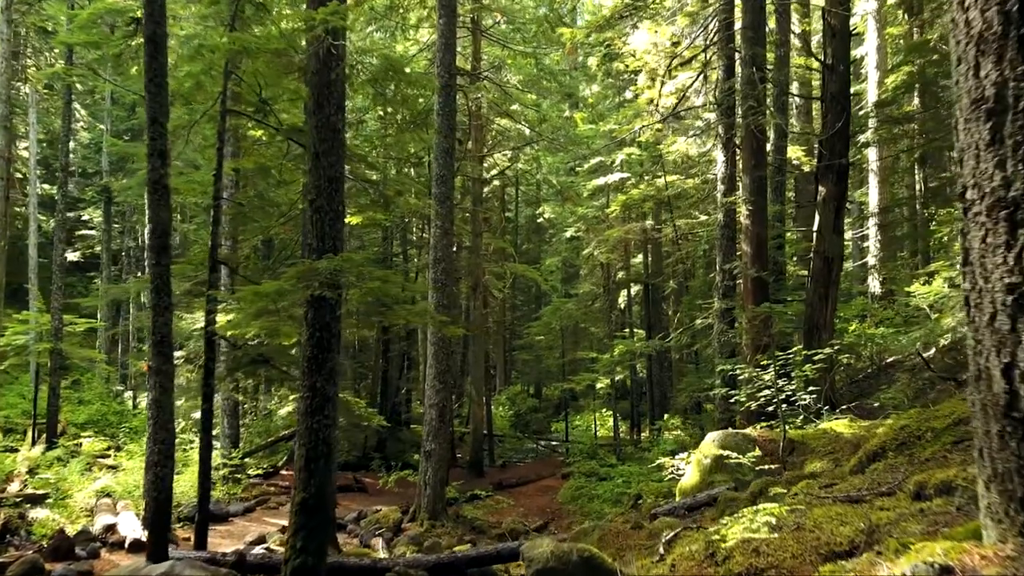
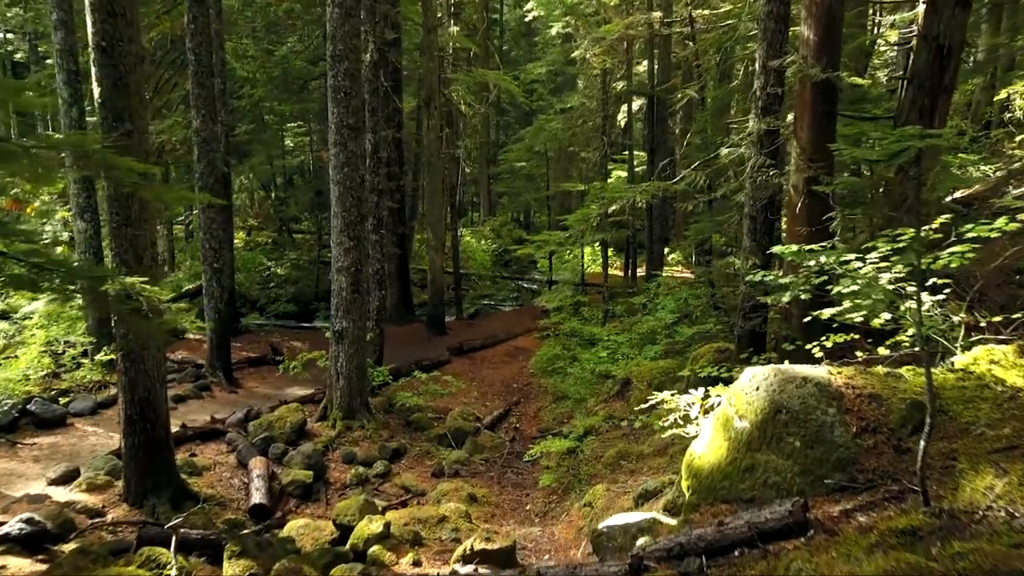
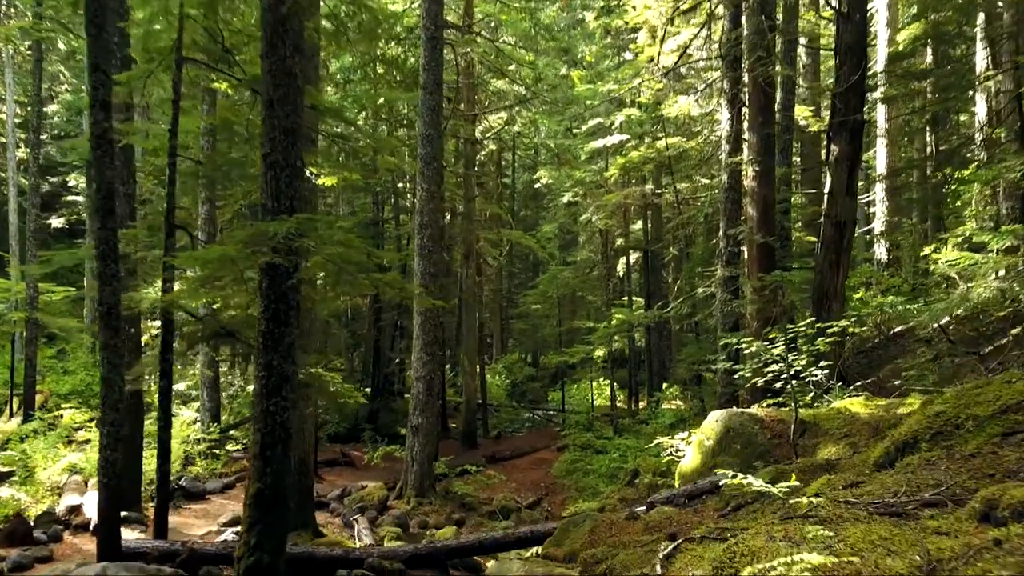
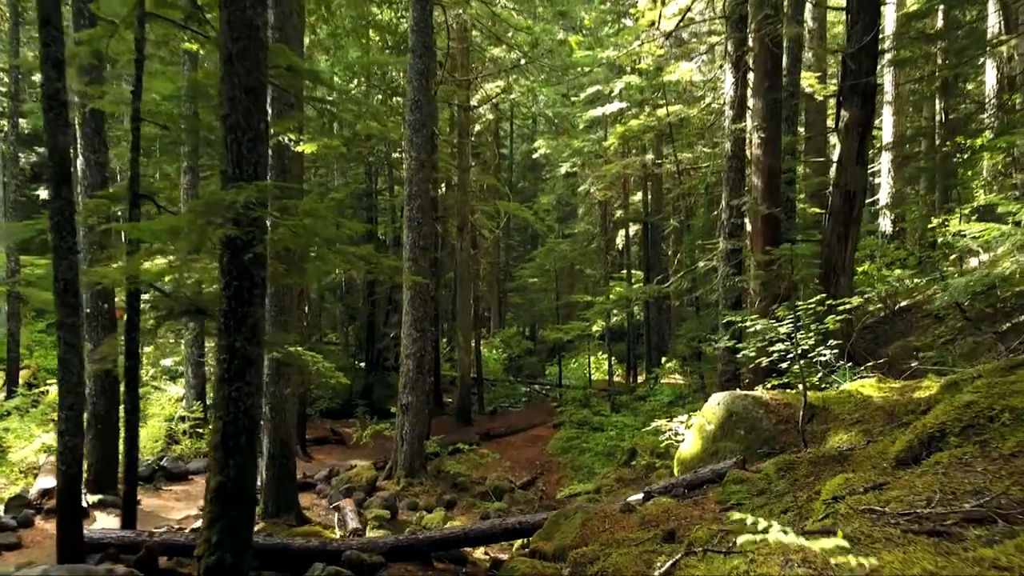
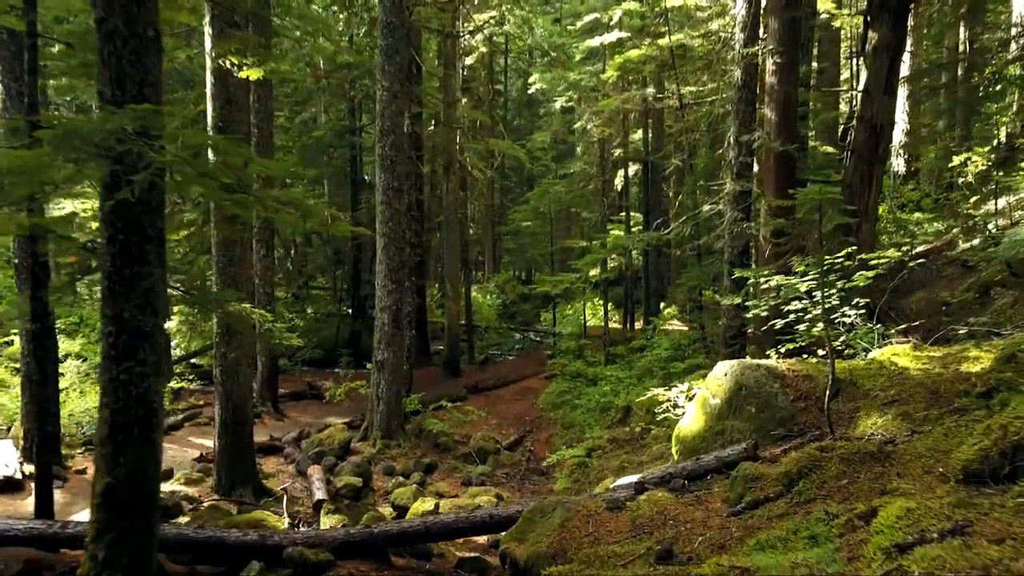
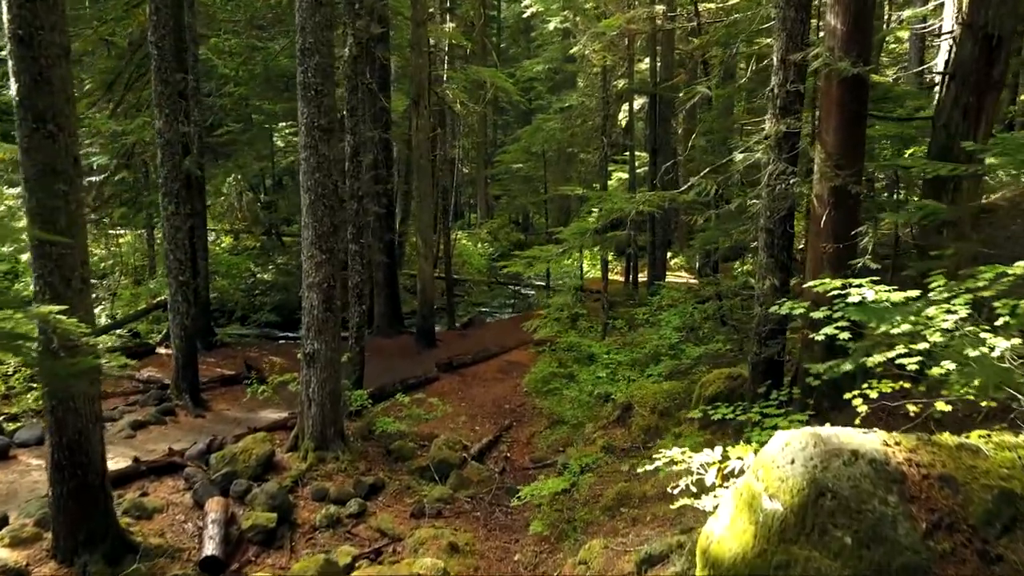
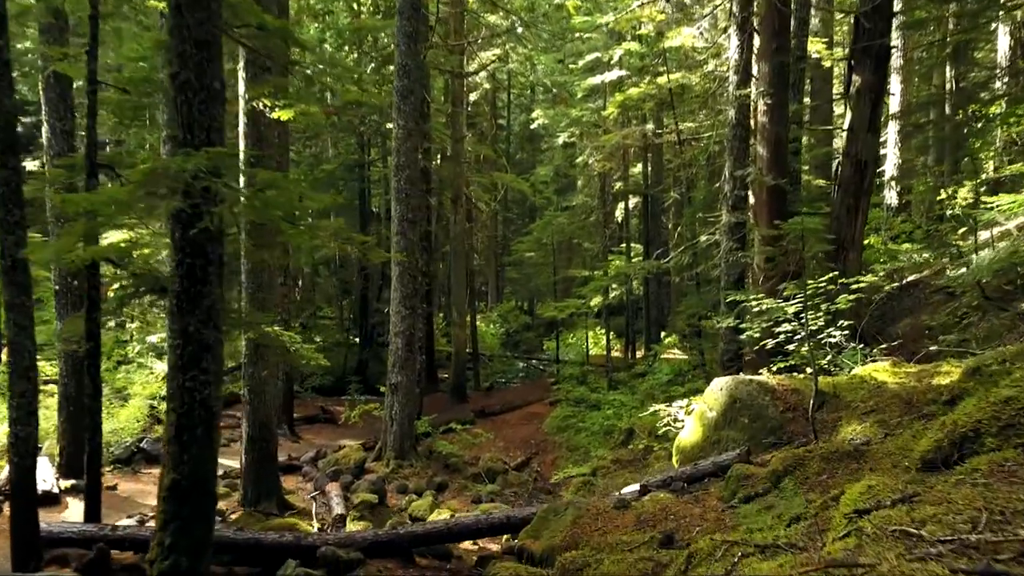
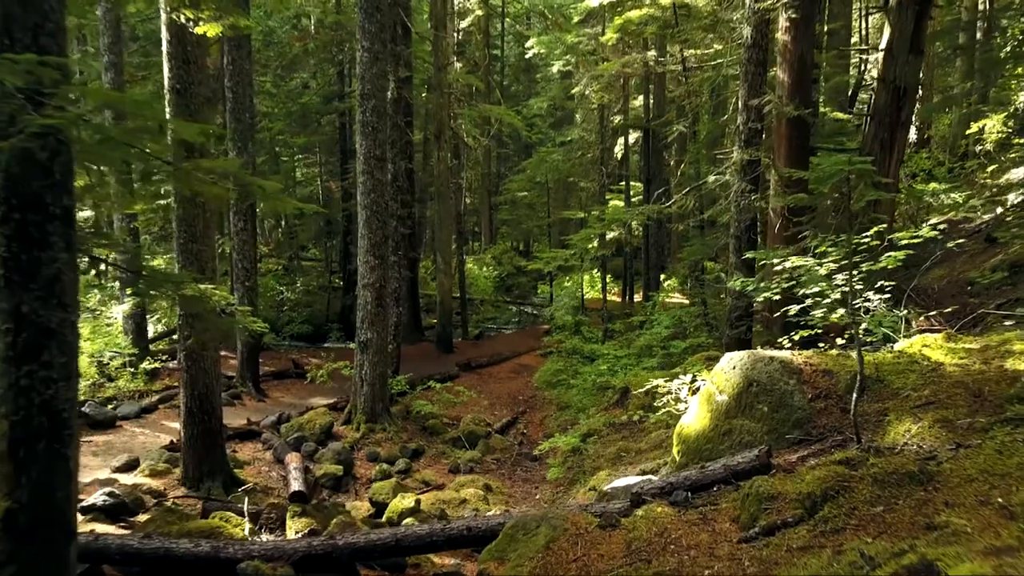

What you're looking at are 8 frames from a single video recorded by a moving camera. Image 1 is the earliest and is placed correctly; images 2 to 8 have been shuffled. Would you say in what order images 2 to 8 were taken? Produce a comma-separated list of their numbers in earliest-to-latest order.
3, 4, 7, 5, 8, 2, 6
